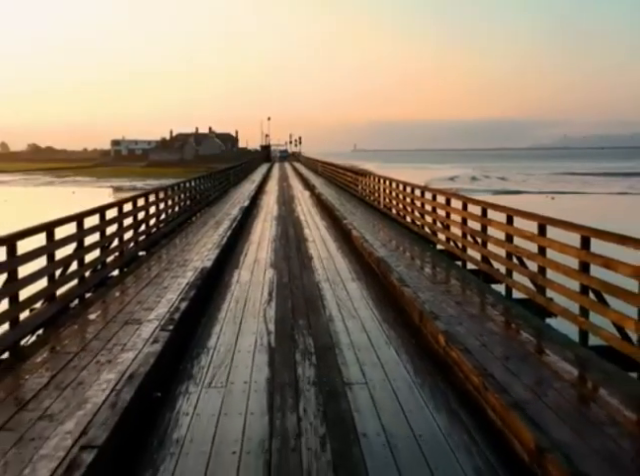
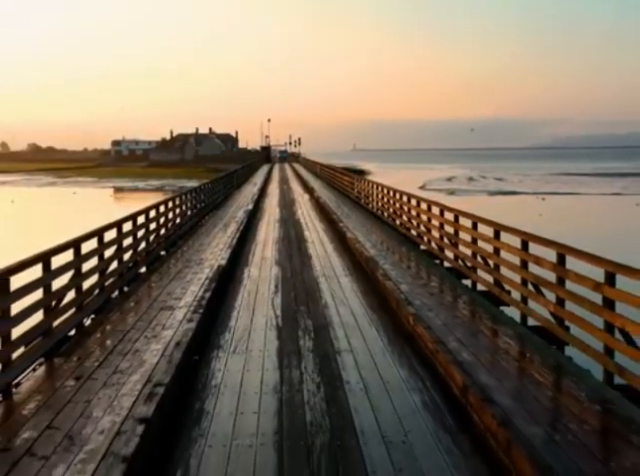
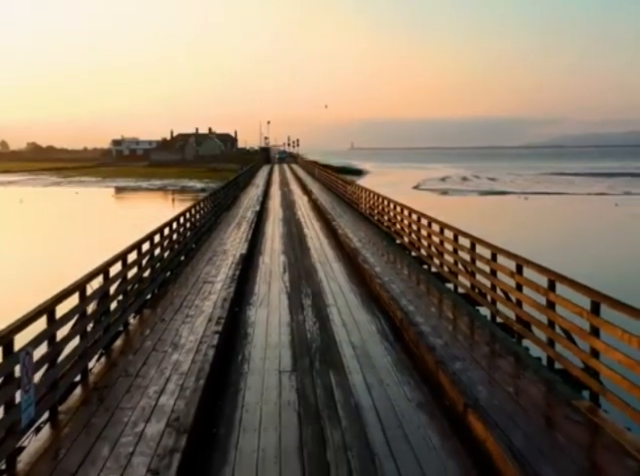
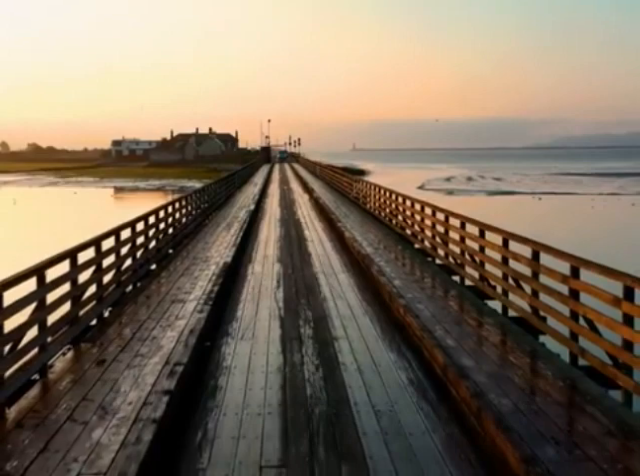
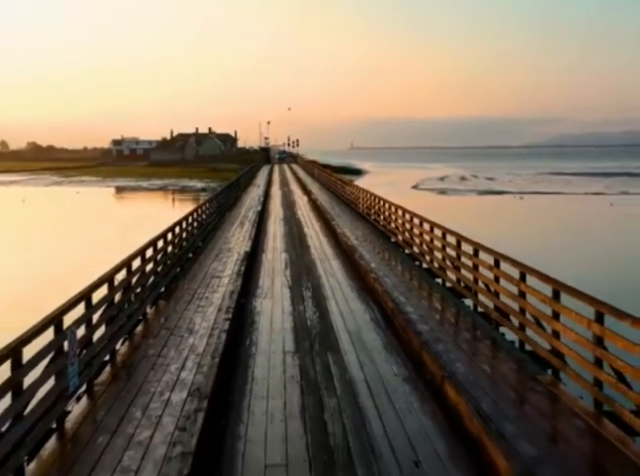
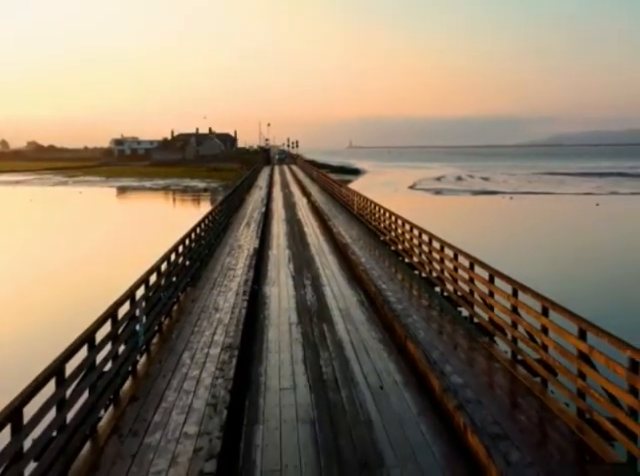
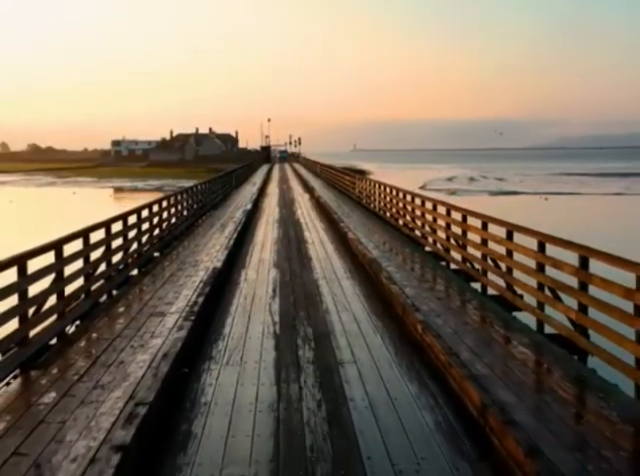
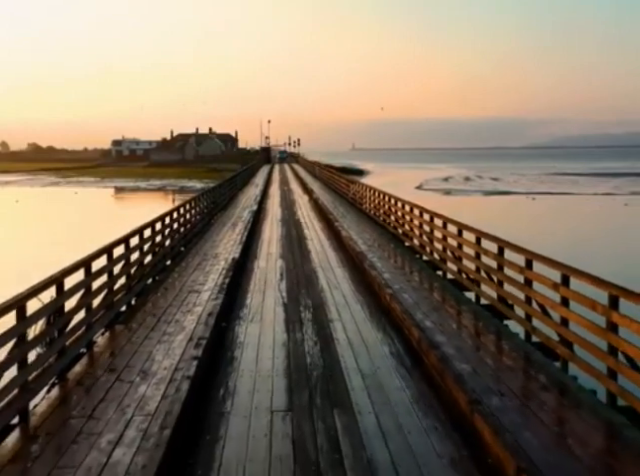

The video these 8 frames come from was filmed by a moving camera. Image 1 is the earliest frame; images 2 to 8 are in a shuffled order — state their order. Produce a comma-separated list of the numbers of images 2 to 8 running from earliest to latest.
7, 2, 4, 8, 3, 5, 6
